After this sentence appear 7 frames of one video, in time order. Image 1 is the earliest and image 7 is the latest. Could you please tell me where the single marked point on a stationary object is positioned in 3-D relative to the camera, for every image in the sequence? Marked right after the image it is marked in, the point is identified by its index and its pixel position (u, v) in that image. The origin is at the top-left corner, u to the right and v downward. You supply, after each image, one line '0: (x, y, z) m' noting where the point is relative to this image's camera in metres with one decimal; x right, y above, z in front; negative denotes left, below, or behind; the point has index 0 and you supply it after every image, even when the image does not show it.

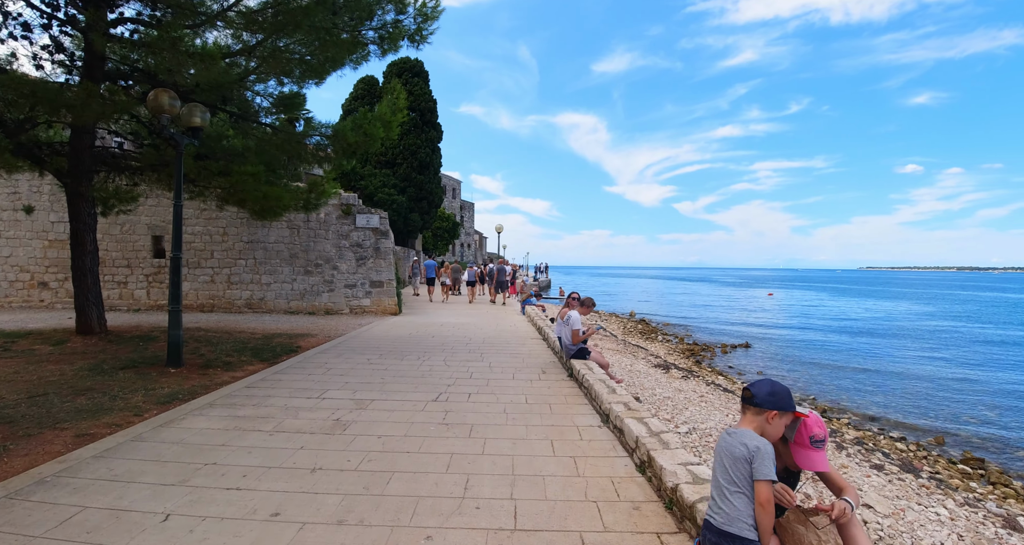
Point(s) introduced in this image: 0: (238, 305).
0: (-7.2, -0.9, +11.8) m
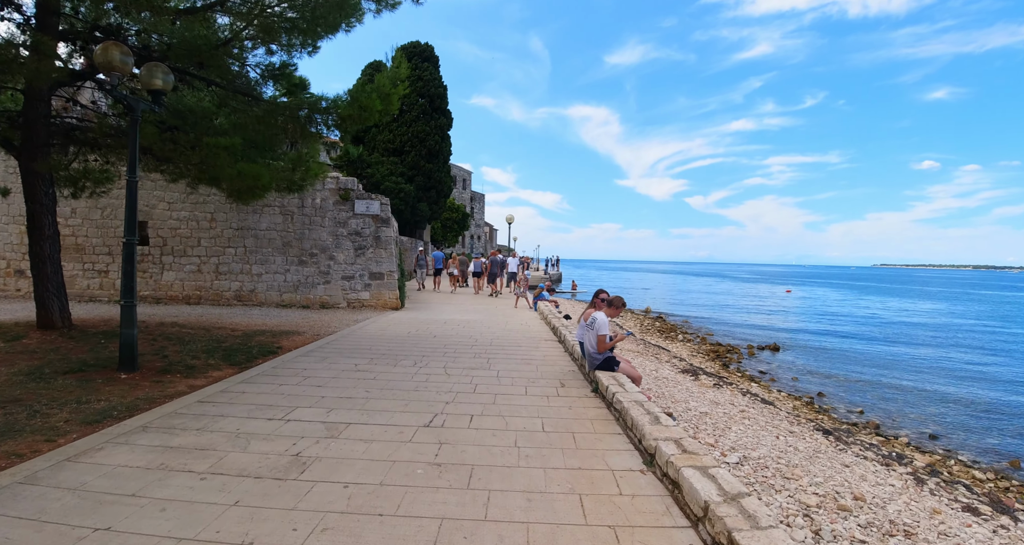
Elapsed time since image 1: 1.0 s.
0: (-6.9, -0.6, +10.9) m
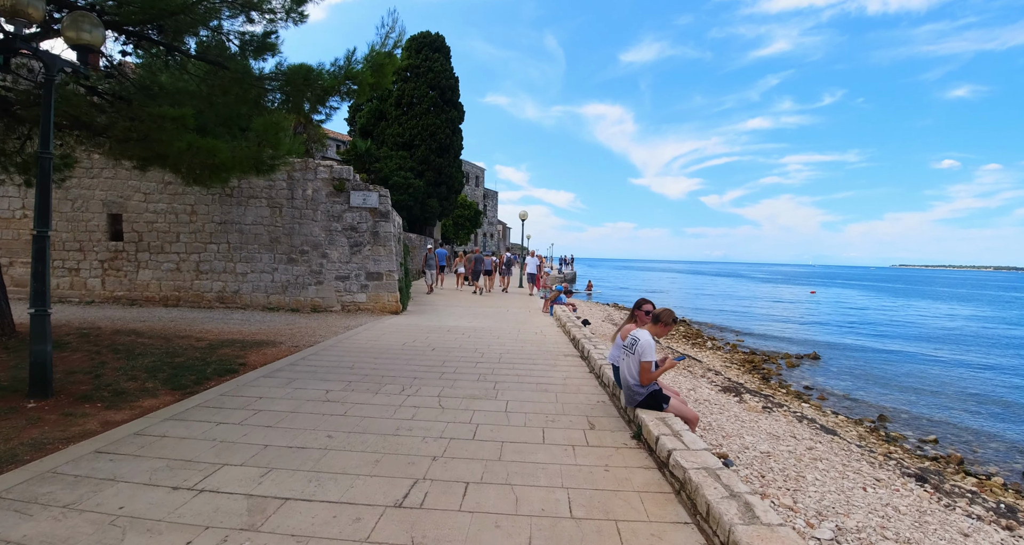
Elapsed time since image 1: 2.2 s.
0: (-6.6, -0.6, +9.9) m
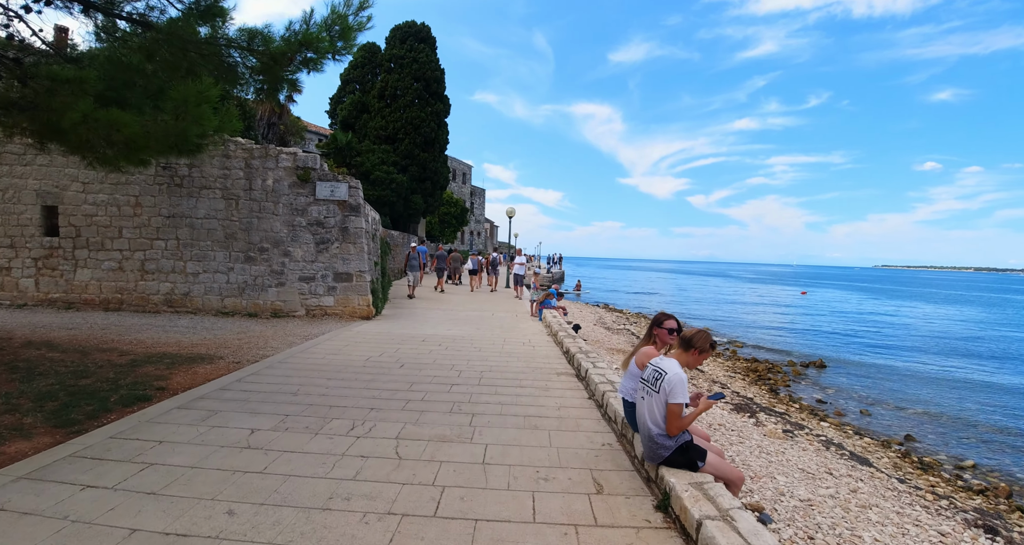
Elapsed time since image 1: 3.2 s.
0: (-6.9, -0.6, +8.7) m
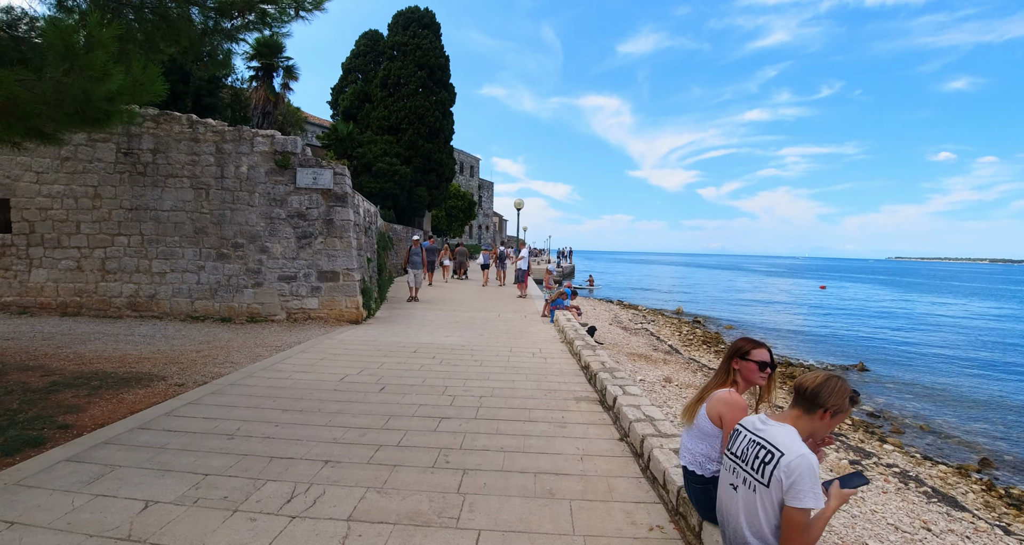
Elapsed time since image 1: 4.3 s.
0: (-6.8, -0.6, +7.7) m
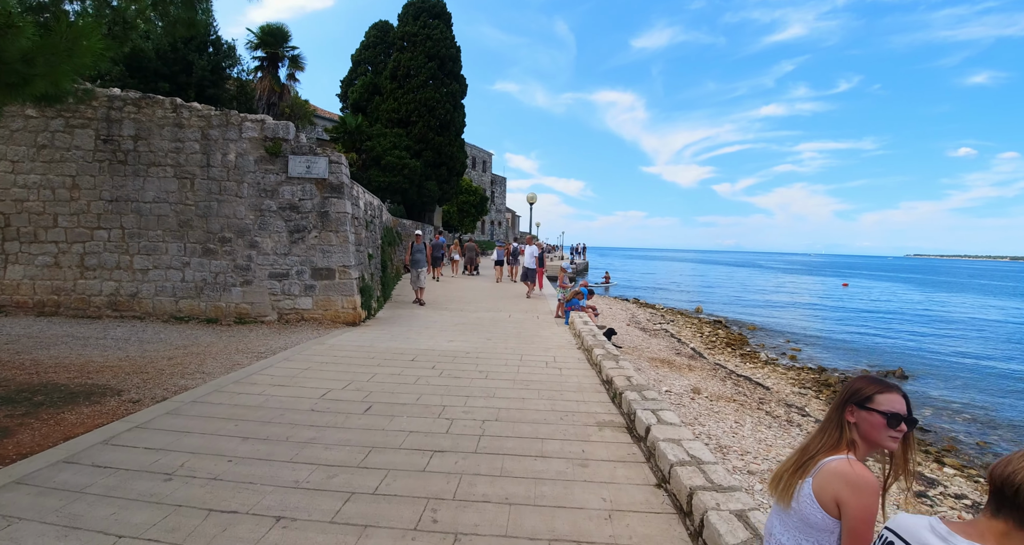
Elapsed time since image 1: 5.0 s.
0: (-6.6, -0.5, +7.2) m
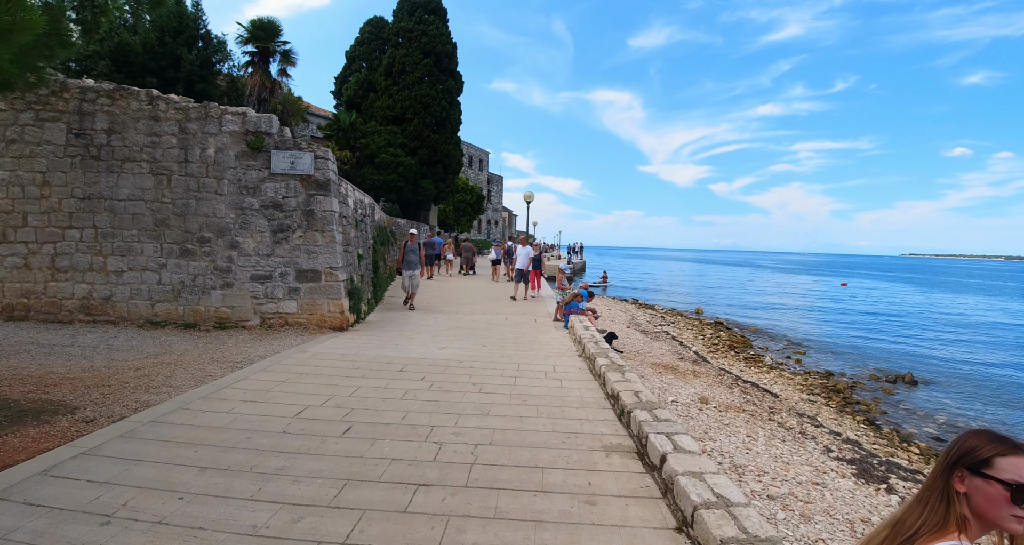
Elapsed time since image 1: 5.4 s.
0: (-6.6, -0.6, +6.8) m
